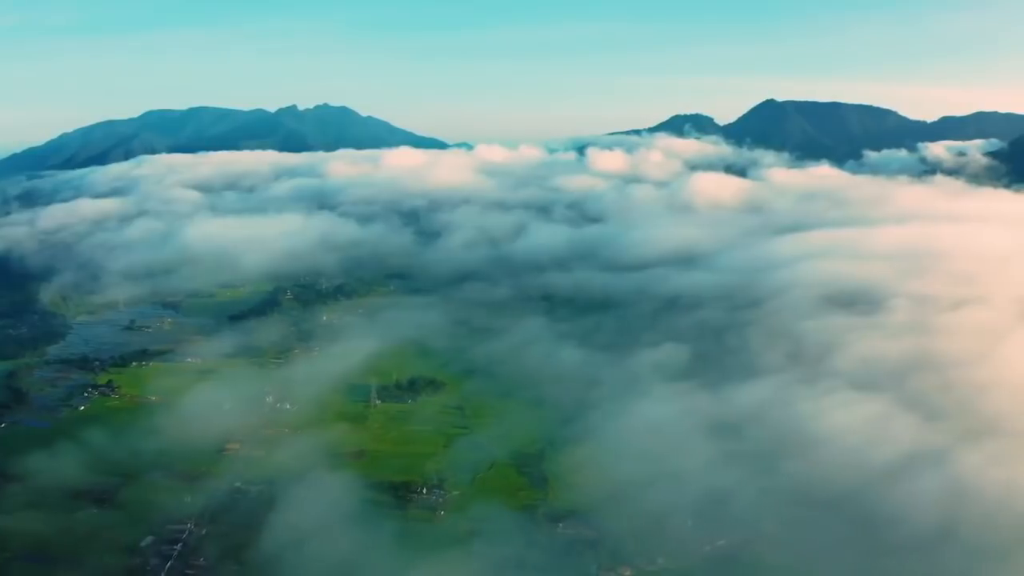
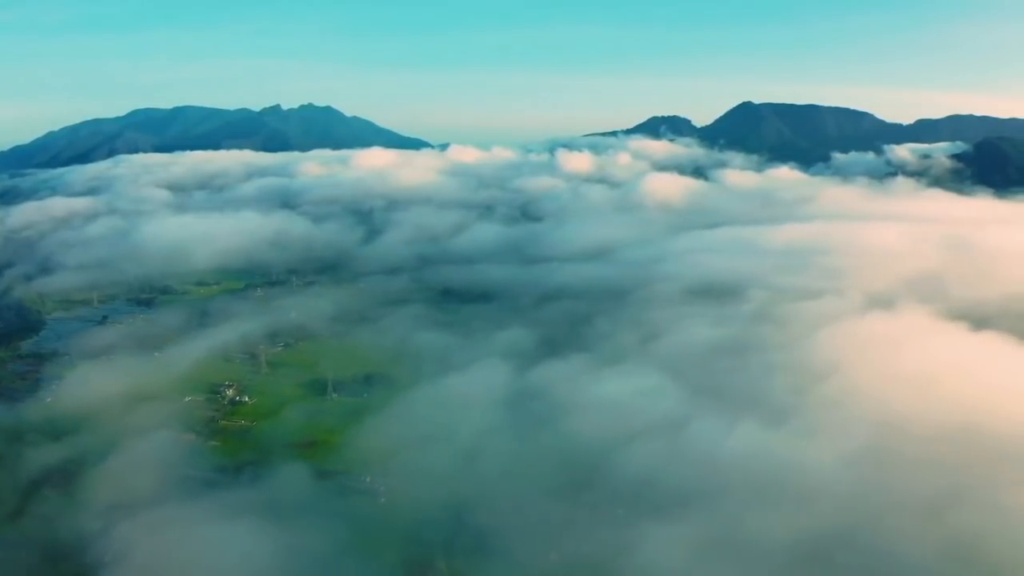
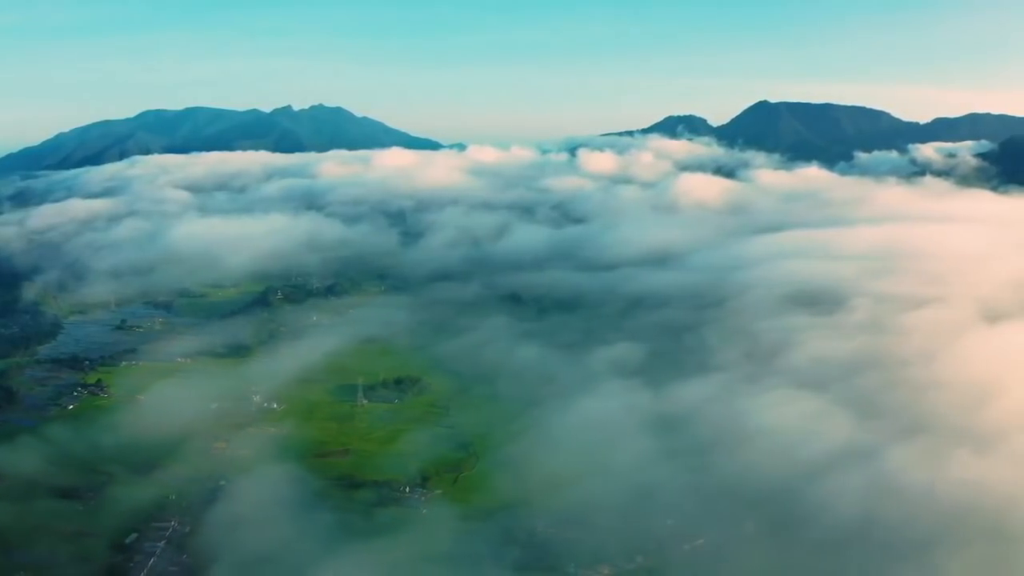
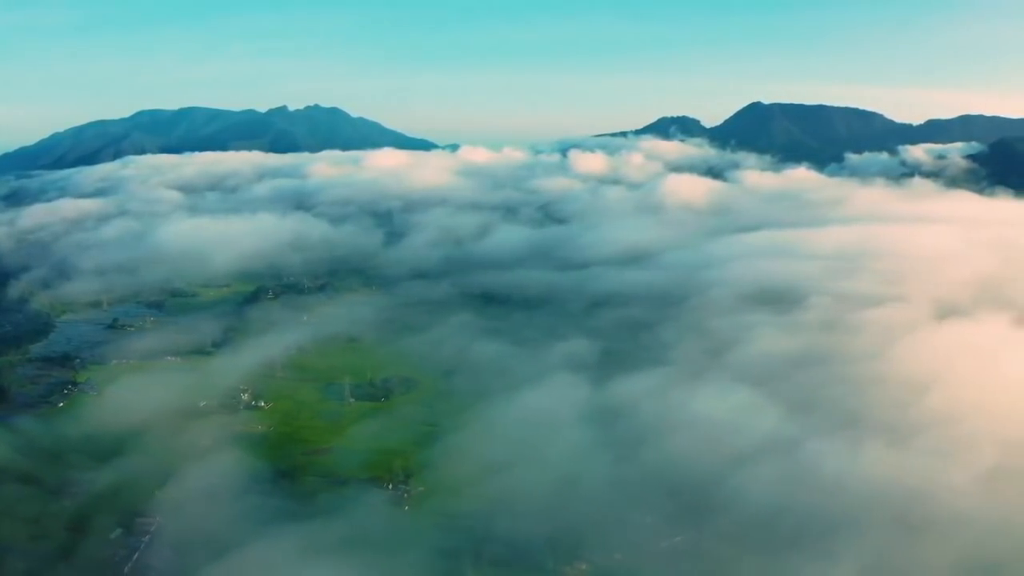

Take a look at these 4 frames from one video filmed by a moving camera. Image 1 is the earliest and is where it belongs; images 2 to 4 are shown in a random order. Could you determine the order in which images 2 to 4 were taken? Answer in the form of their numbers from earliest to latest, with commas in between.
3, 4, 2
